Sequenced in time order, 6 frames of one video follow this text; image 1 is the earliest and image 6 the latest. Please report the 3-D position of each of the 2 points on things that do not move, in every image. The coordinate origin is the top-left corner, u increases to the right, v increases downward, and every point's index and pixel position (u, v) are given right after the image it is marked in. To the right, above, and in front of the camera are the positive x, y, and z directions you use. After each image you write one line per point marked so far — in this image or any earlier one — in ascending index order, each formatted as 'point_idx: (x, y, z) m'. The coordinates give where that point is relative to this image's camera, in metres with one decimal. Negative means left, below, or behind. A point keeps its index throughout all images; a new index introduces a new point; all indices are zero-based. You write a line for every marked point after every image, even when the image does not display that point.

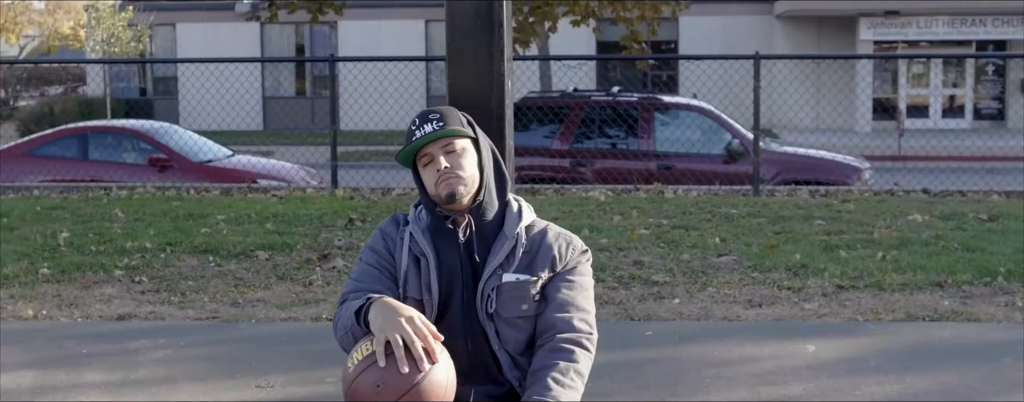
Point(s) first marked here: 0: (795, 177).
0: (+2.9, +0.2, +13.5) m
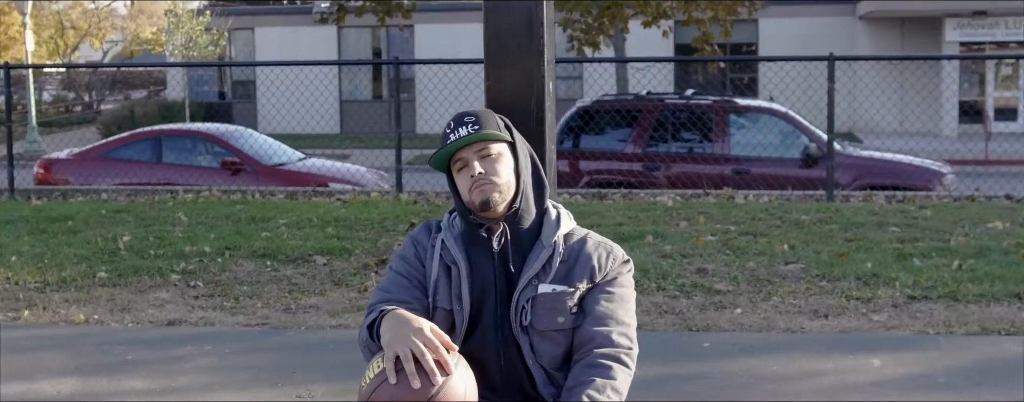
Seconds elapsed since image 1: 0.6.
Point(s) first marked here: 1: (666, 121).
0: (+3.5, +0.2, +13.1) m
1: (+1.6, +0.8, +13.4) m
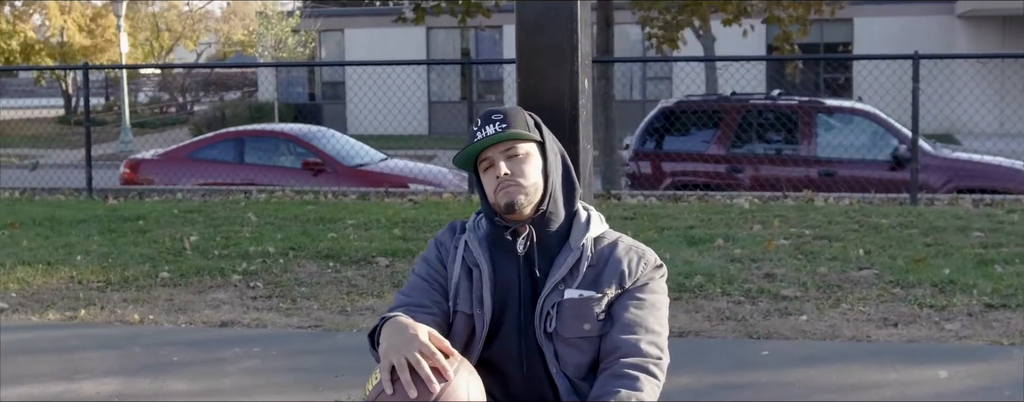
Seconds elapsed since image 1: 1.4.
0: (+4.3, +0.2, +12.7) m
1: (+2.3, +0.8, +13.1) m
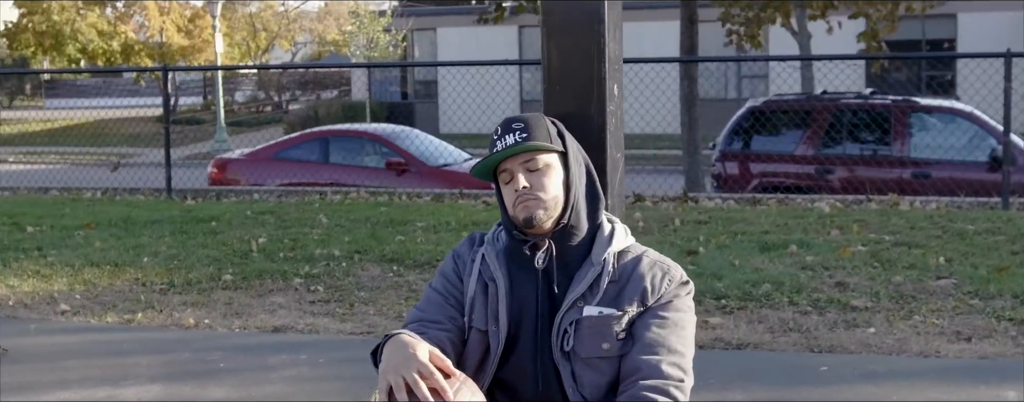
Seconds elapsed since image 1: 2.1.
0: (+5.0, +0.1, +12.2) m
1: (+3.1, +0.8, +12.8) m
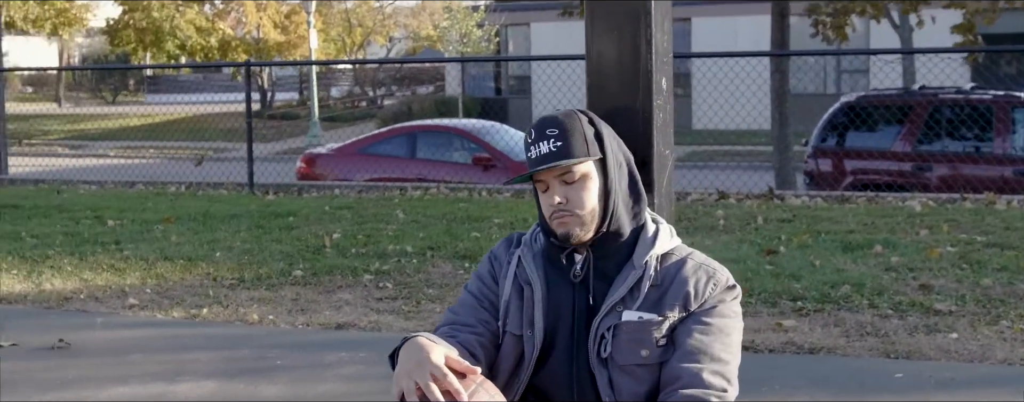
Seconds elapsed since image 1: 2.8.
0: (+5.7, +0.1, +11.6) m
1: (+3.8, +0.8, +12.3) m
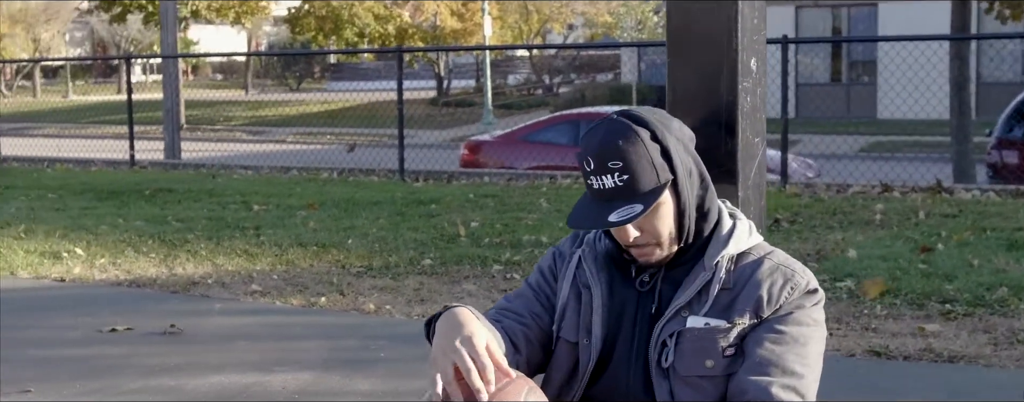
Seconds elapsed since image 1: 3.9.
0: (+6.9, +0.1, +10.4) m
1: (+5.2, +0.8, +11.4) m
